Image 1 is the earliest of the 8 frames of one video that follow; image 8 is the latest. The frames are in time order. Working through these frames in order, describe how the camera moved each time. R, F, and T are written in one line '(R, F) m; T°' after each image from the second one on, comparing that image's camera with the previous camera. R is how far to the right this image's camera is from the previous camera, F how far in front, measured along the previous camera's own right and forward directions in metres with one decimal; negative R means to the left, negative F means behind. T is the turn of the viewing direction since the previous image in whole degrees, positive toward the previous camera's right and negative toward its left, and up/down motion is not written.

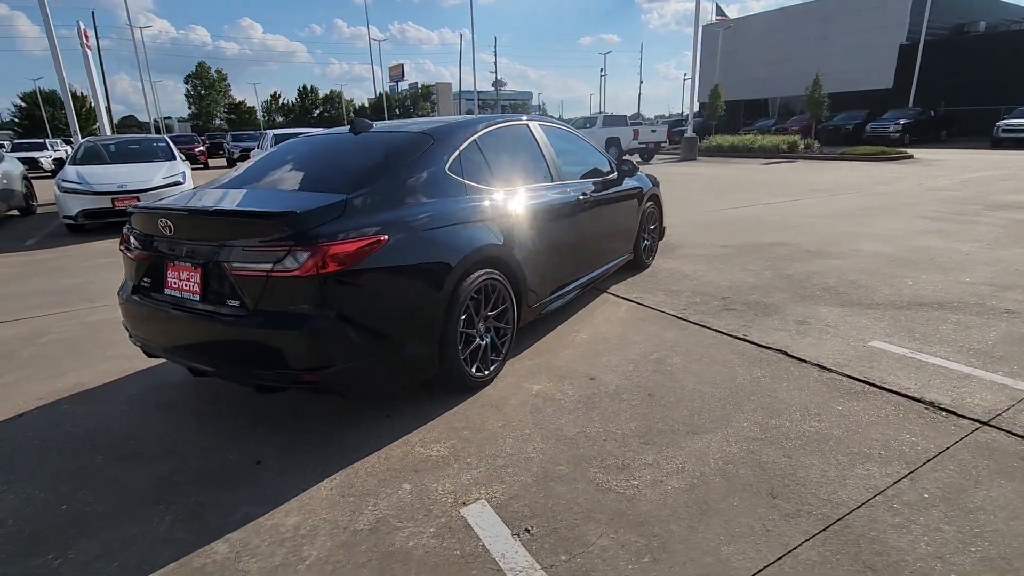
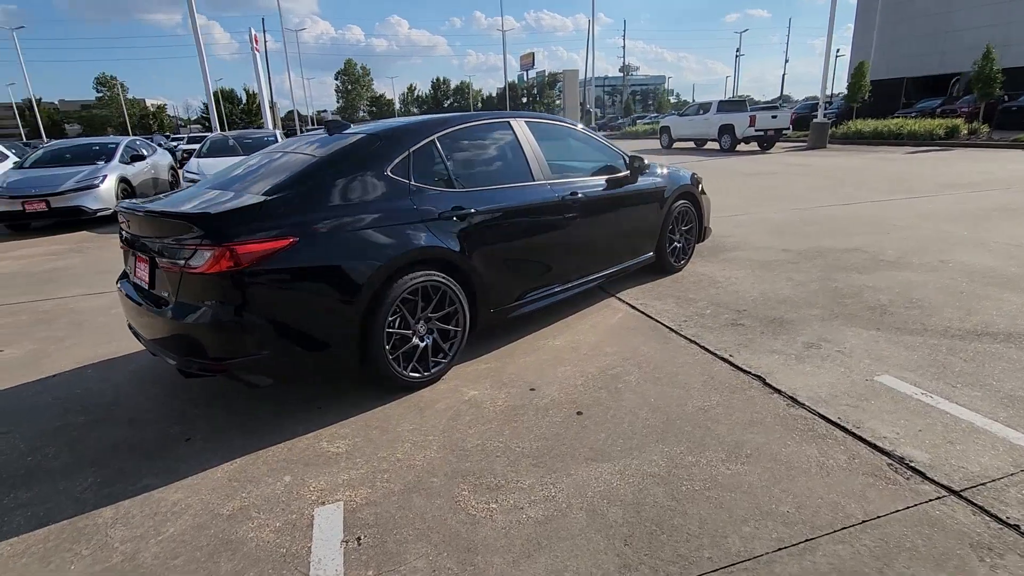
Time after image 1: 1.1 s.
(+1.1, +0.2) m; -13°
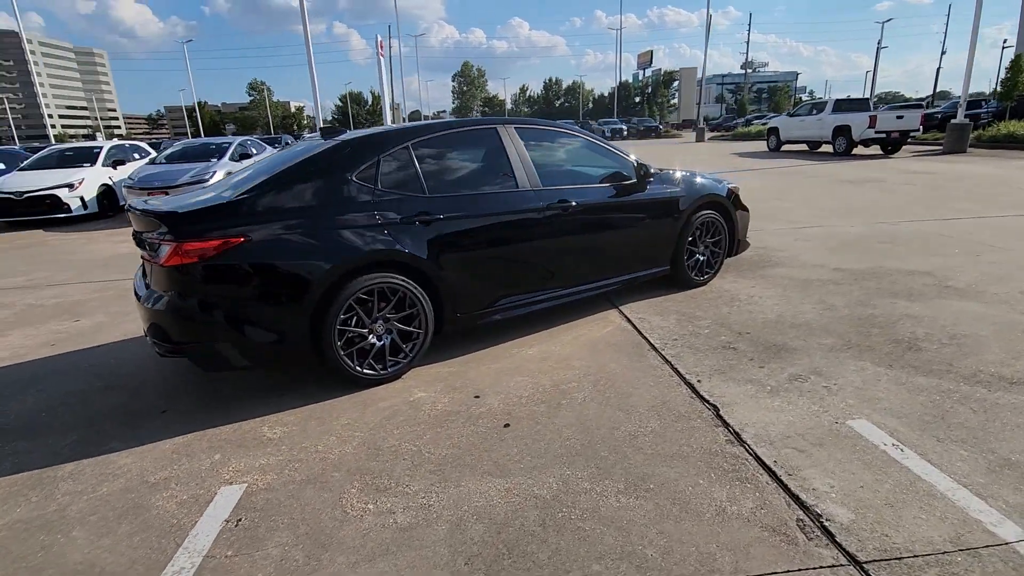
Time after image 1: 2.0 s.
(+0.9, +0.1) m; -11°
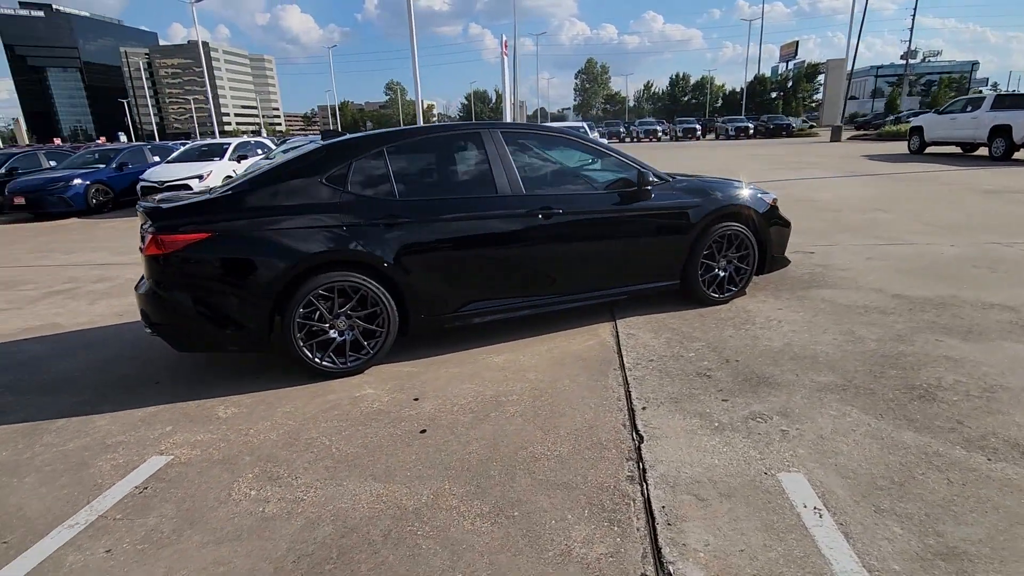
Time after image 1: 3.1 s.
(+1.0, +0.2) m; -12°
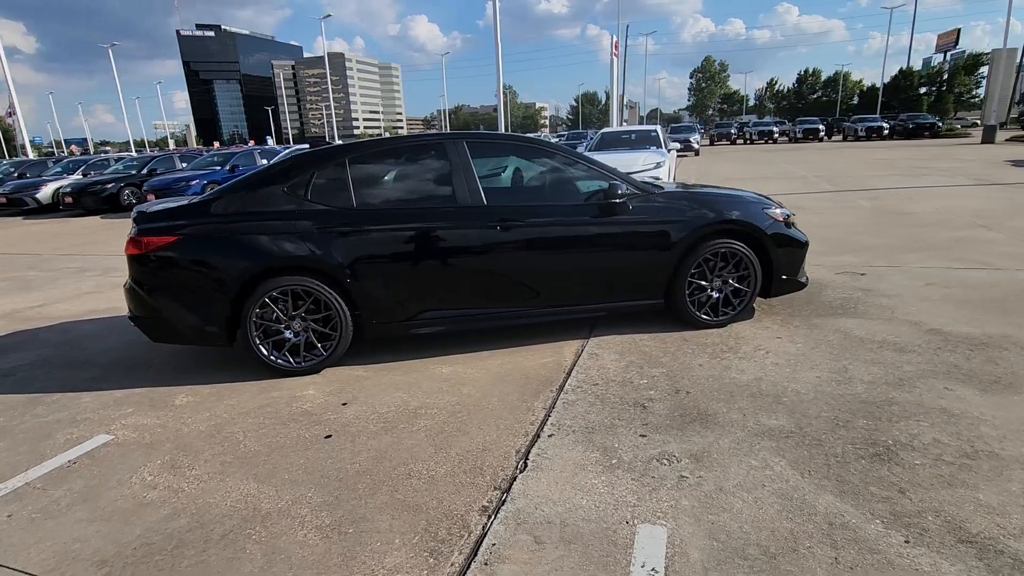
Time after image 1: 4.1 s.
(+1.1, +0.2) m; -11°
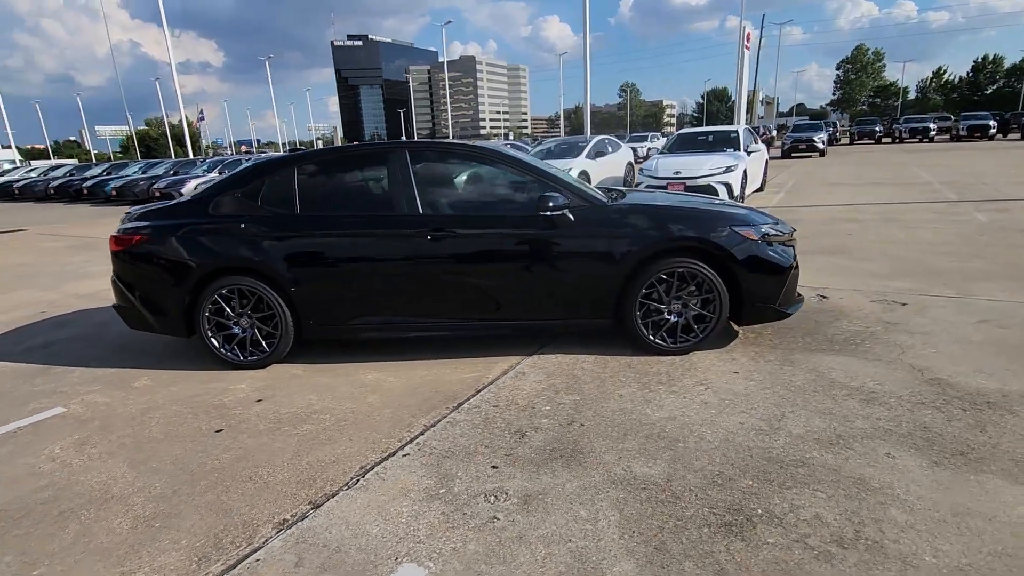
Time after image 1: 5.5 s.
(+1.3, +0.3) m; -12°
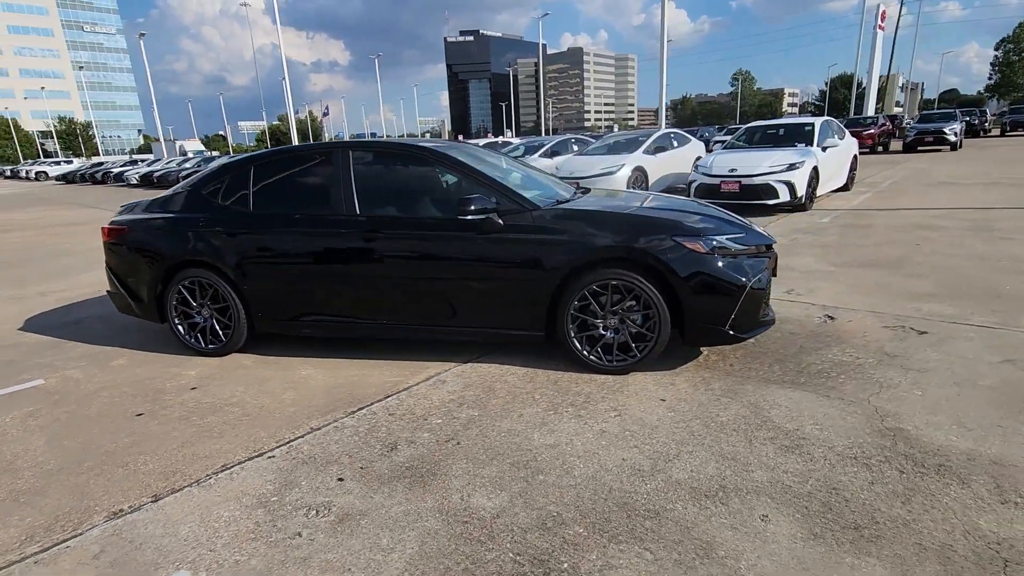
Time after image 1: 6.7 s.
(+1.2, +0.3) m; -10°
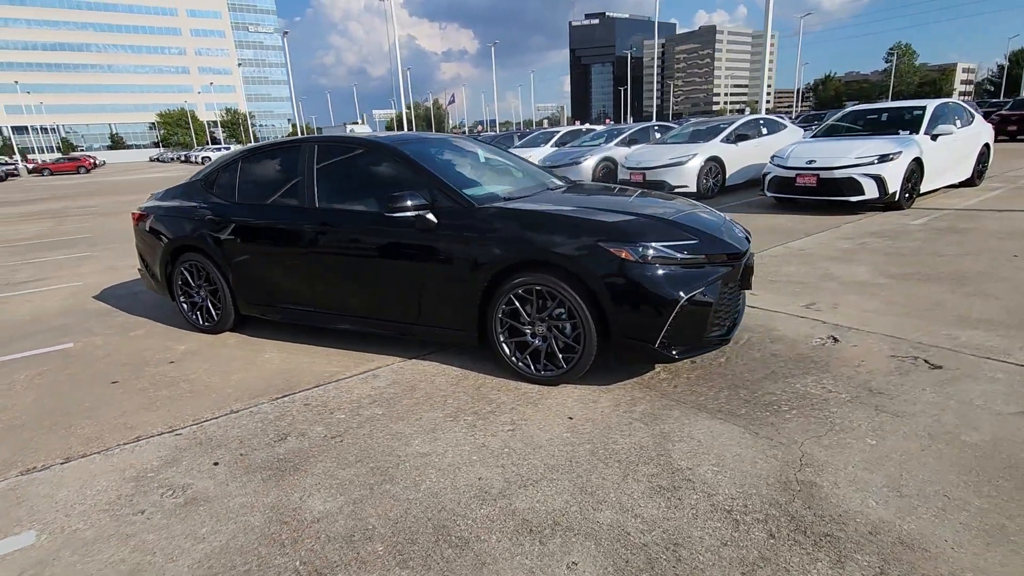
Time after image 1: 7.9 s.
(+1.2, +0.3) m; -12°
